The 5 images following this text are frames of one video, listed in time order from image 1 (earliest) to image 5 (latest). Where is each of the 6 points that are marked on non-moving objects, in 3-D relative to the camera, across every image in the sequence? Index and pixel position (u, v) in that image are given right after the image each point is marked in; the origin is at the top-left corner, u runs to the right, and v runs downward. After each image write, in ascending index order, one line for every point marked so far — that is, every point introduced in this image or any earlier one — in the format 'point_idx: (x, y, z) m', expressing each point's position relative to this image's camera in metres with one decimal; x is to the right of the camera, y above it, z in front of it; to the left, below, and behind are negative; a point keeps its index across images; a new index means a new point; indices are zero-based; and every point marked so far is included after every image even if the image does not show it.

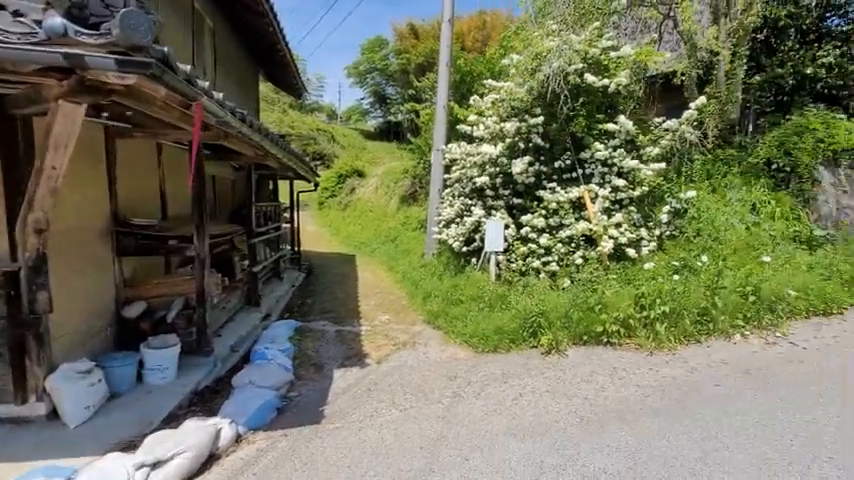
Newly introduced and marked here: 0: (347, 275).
0: (-2.2, -0.9, +11.1) m
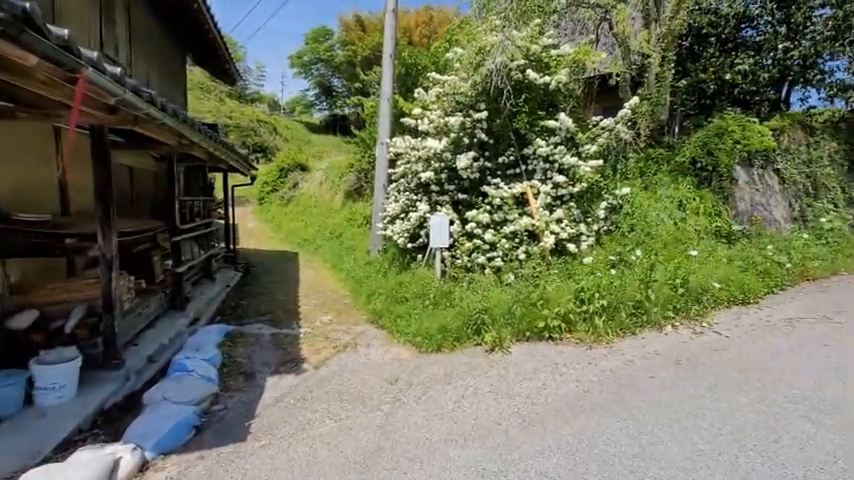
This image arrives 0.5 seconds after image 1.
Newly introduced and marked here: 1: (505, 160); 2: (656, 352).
0: (-3.6, -0.8, +10.5) m
1: (+1.5, +1.5, +7.7) m
2: (+2.2, -1.1, +3.9) m
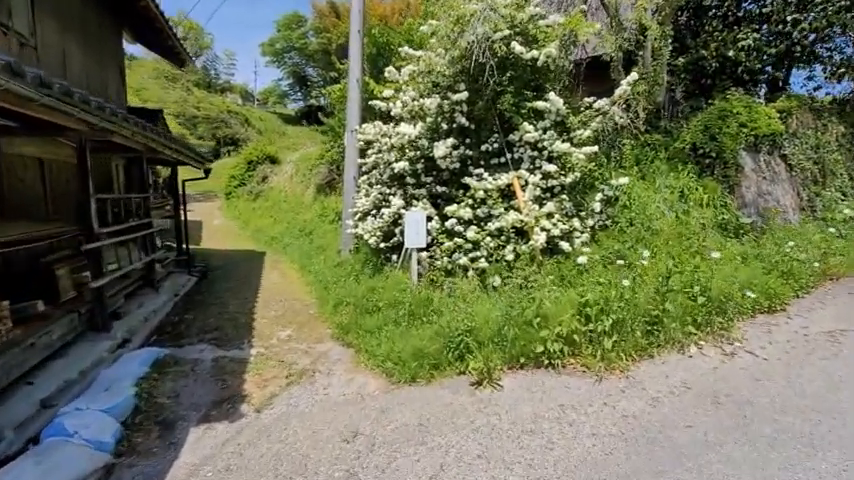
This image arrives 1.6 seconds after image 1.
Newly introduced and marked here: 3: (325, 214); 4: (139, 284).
0: (-4.1, -0.8, +9.4) m
1: (+1.0, +1.6, +6.9) m
2: (+1.9, -1.1, +3.1) m
3: (-3.2, +0.8, +13.0) m
4: (-5.0, -0.8, +7.2) m
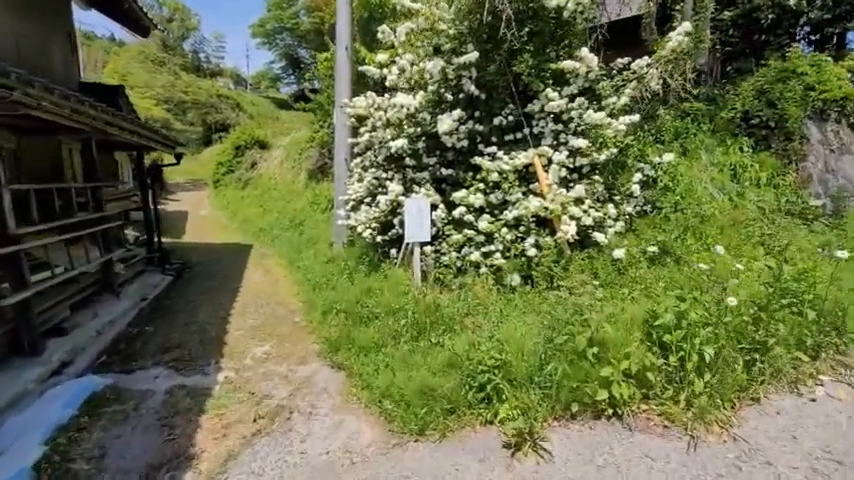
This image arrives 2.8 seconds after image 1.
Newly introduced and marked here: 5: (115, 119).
0: (-4.0, -0.7, +8.4) m
1: (+1.1, +1.7, +5.7) m
2: (+2.0, -1.1, +2.1) m
3: (-3.2, +1.1, +11.9) m
4: (-5.0, -0.7, +6.1) m
5: (-4.6, +1.8, +6.1) m
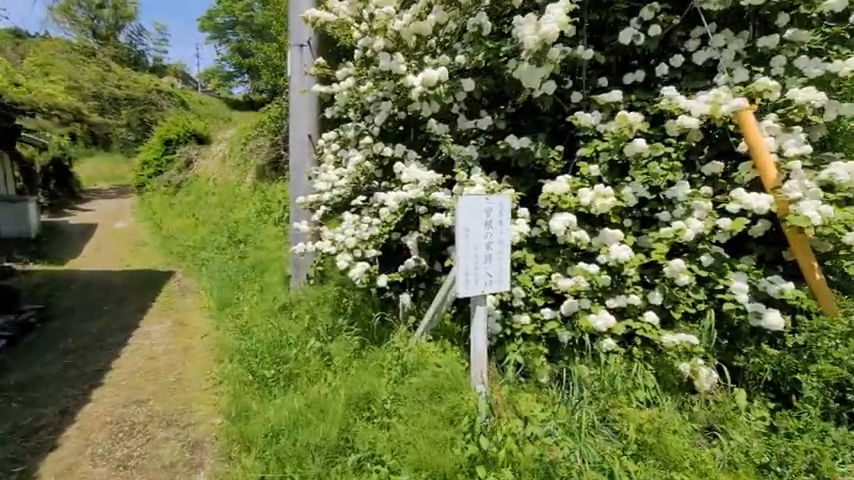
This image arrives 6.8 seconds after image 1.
0: (-3.8, -1.1, +4.9) m
1: (+1.5, +1.4, +2.7) m
2: (+2.8, -1.3, -0.9) m
3: (-3.3, +0.6, +8.5) m
4: (-4.5, -1.1, +2.5) m
5: (-4.2, +1.4, +2.5) m
